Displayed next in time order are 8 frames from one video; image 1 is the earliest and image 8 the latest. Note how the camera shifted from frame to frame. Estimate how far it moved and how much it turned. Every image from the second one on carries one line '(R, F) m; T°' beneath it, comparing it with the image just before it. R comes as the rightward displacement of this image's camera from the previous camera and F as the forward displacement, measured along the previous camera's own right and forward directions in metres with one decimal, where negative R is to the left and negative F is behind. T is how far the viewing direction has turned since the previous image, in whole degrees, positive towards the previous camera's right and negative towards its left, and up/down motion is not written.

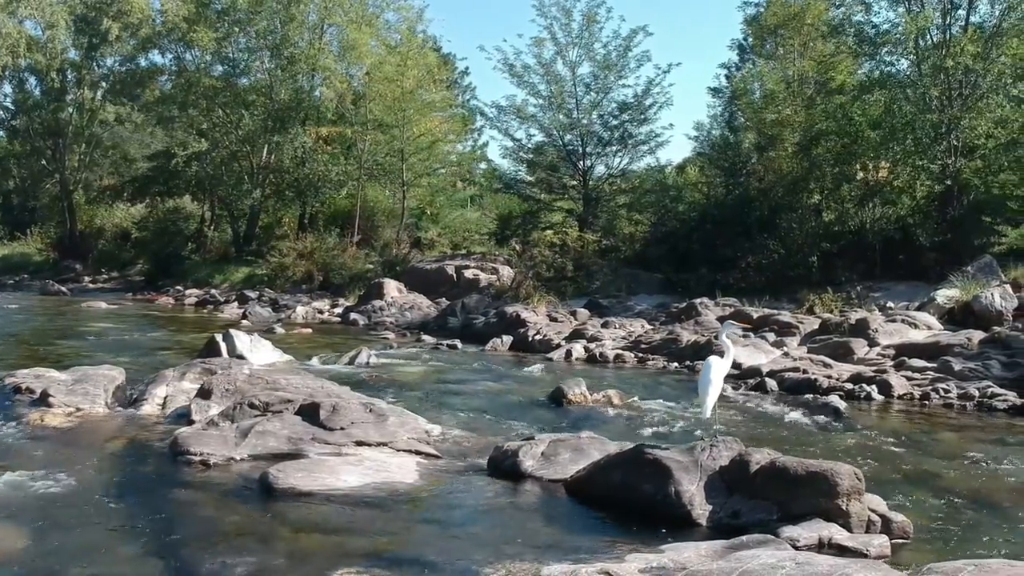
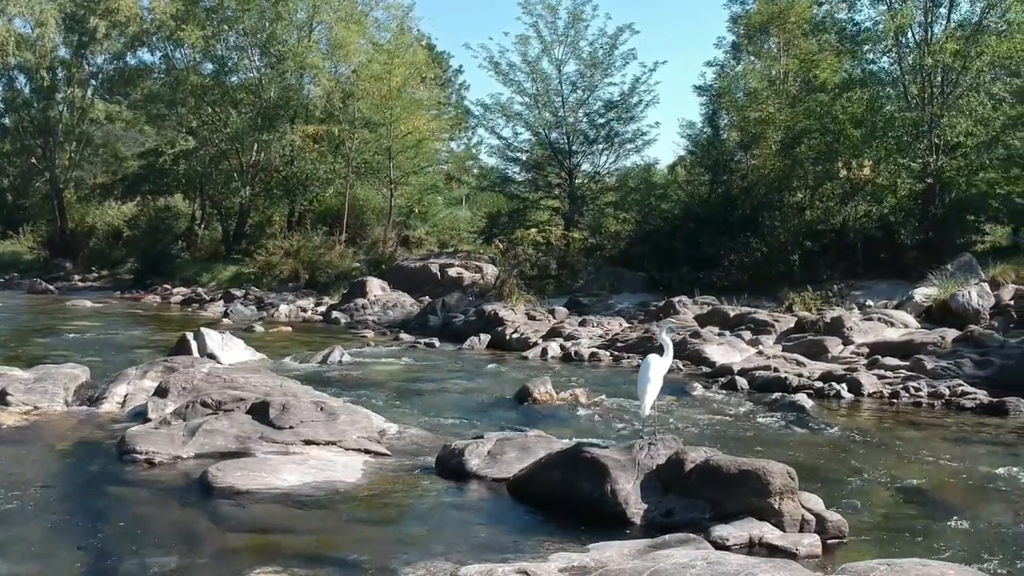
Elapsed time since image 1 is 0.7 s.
(+0.5, +0.1) m; 0°
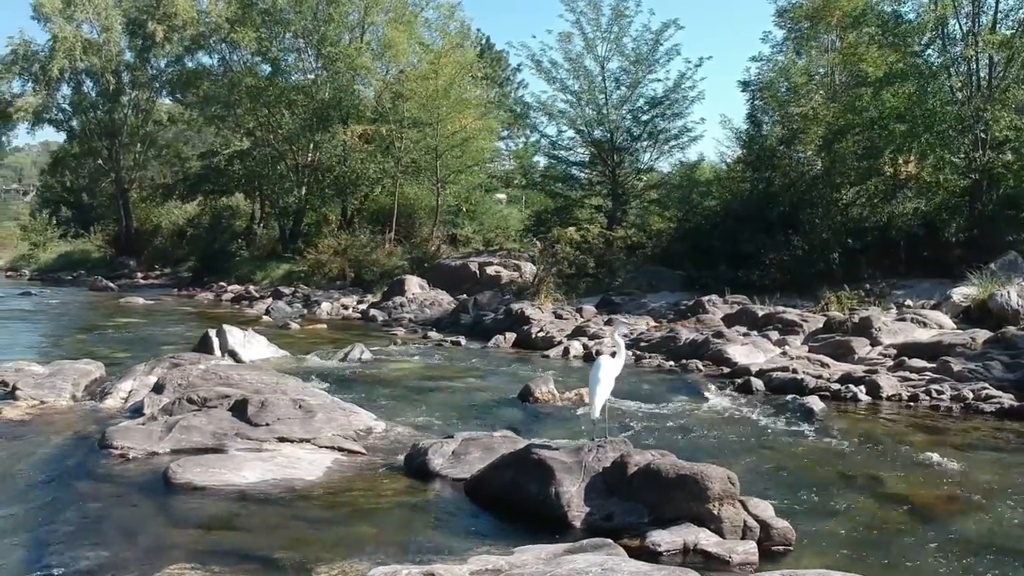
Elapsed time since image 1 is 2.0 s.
(+1.0, +0.1) m; -4°
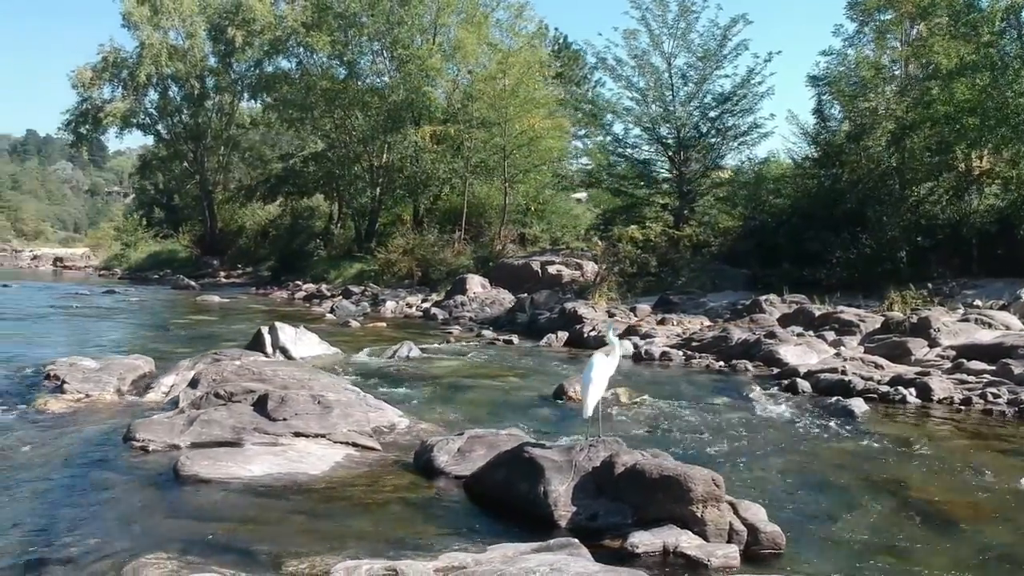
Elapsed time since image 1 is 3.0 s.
(+0.7, +0.1) m; -5°
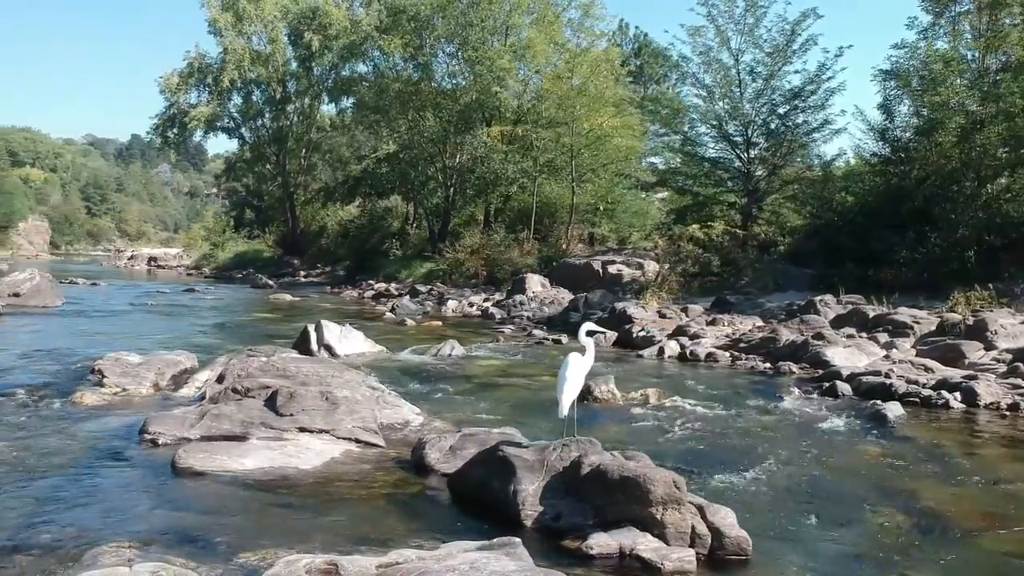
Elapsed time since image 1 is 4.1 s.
(+0.9, +0.1) m; -5°
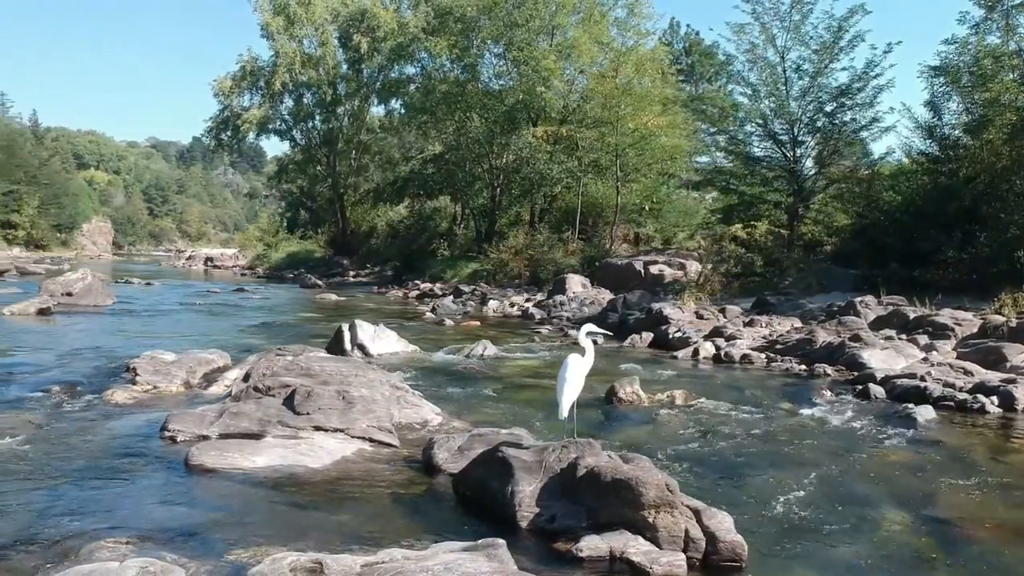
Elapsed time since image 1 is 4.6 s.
(+0.4, 0.0) m; -3°
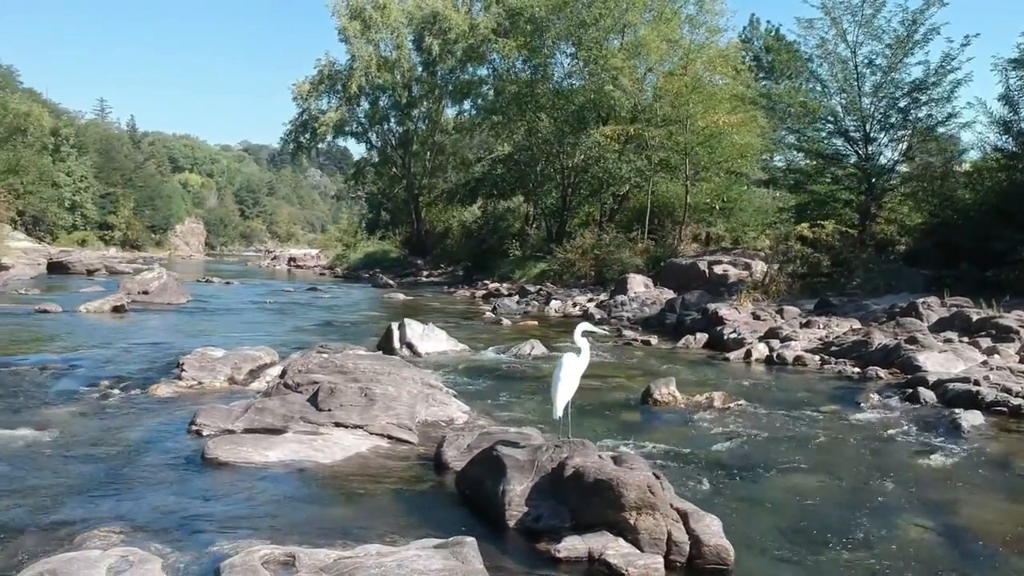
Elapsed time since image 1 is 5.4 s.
(+0.7, +0.1) m; -5°
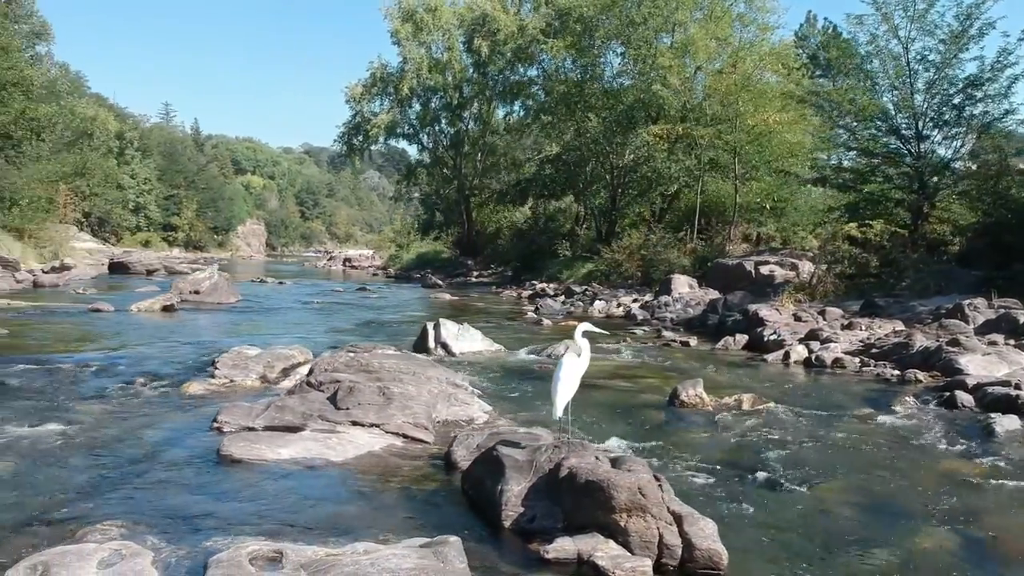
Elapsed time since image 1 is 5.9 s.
(+0.5, 0.0) m; -3°
